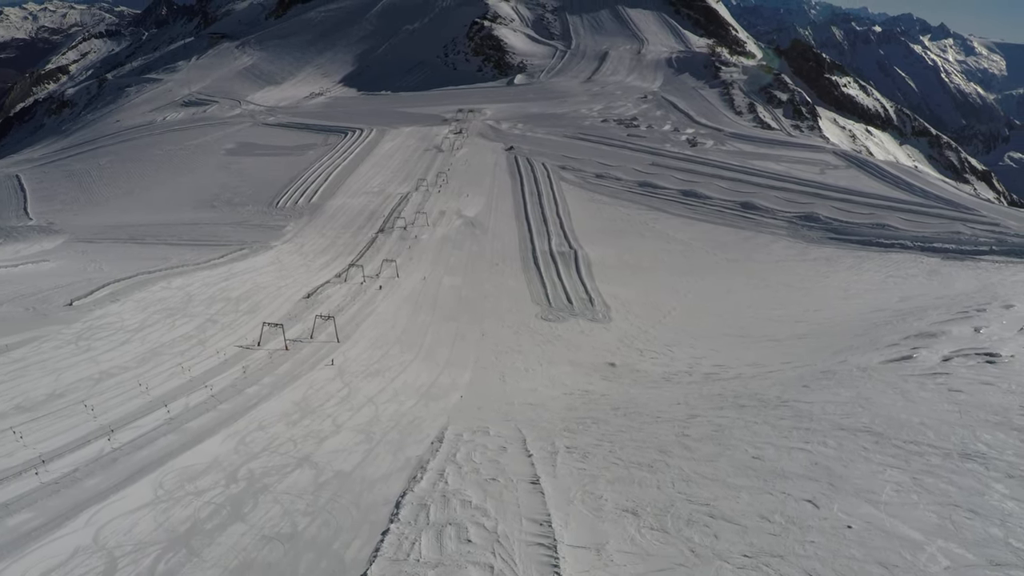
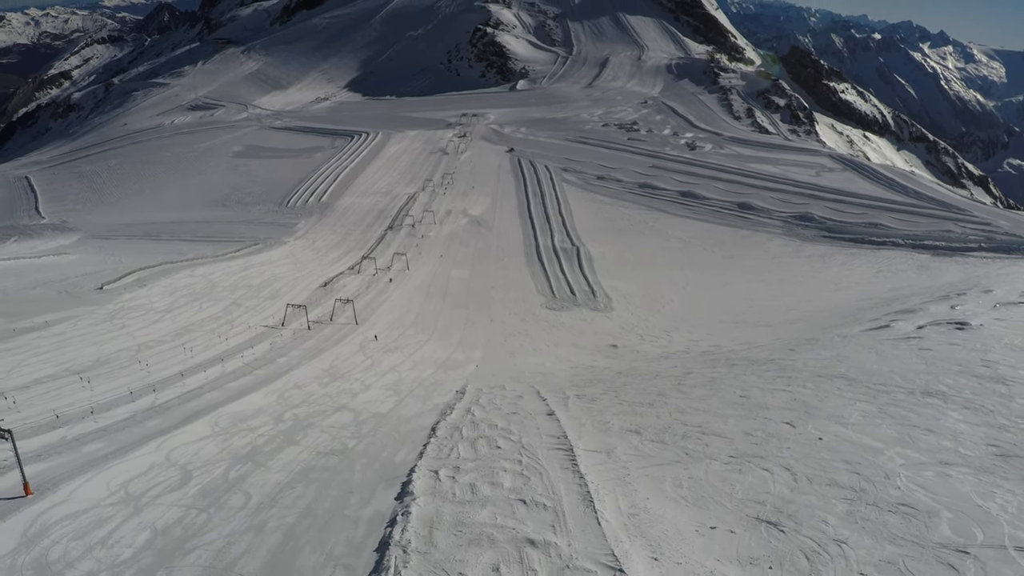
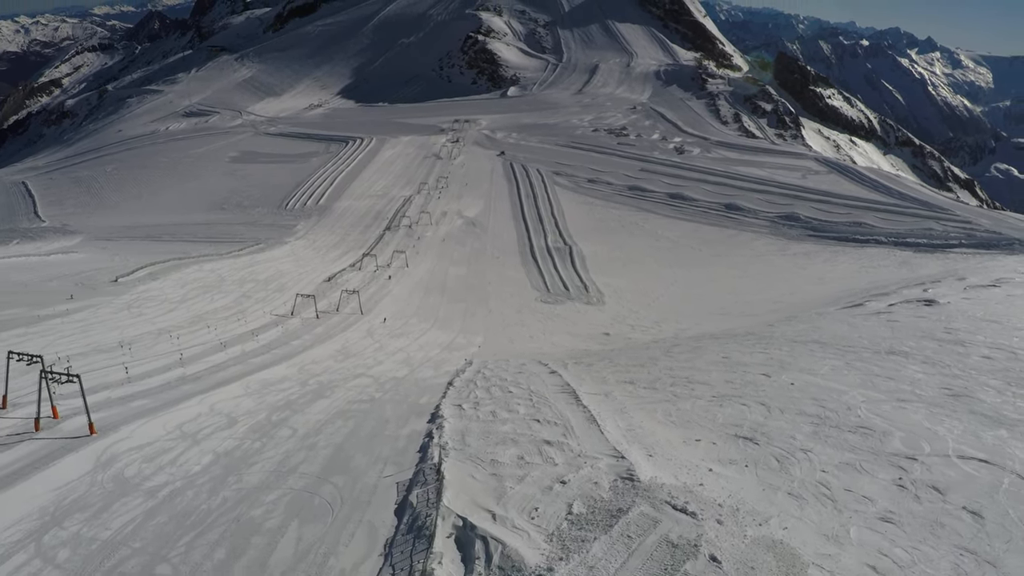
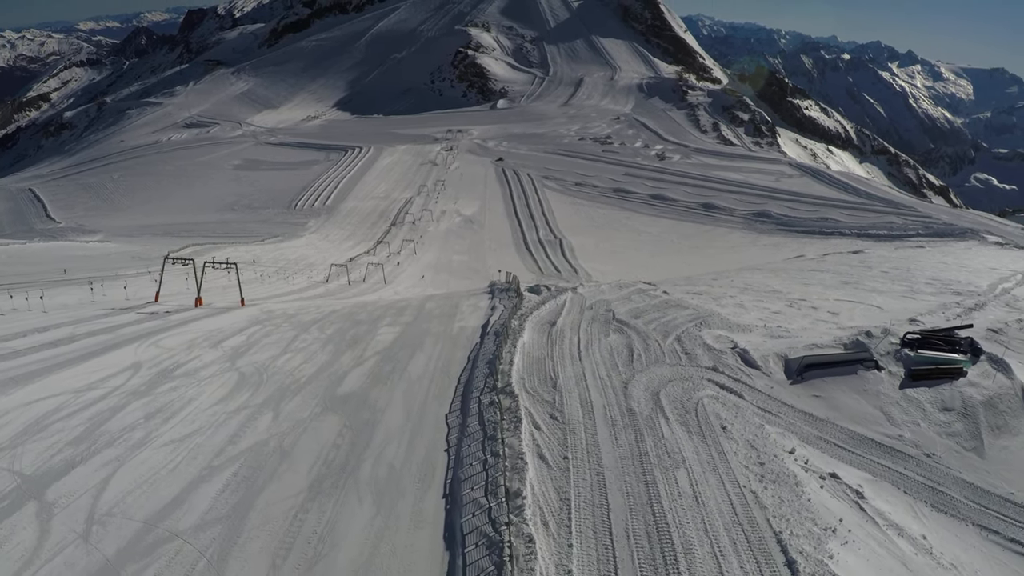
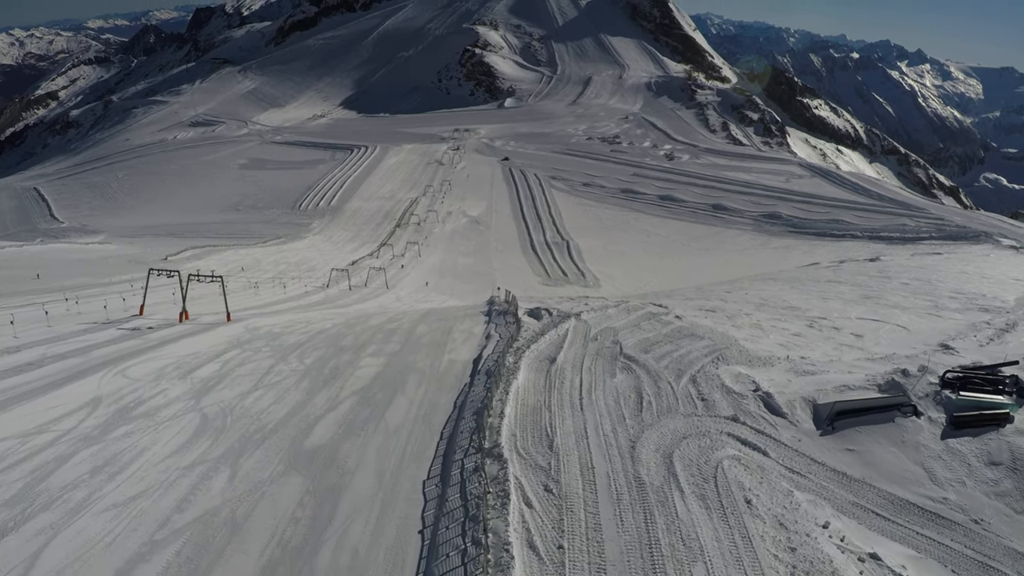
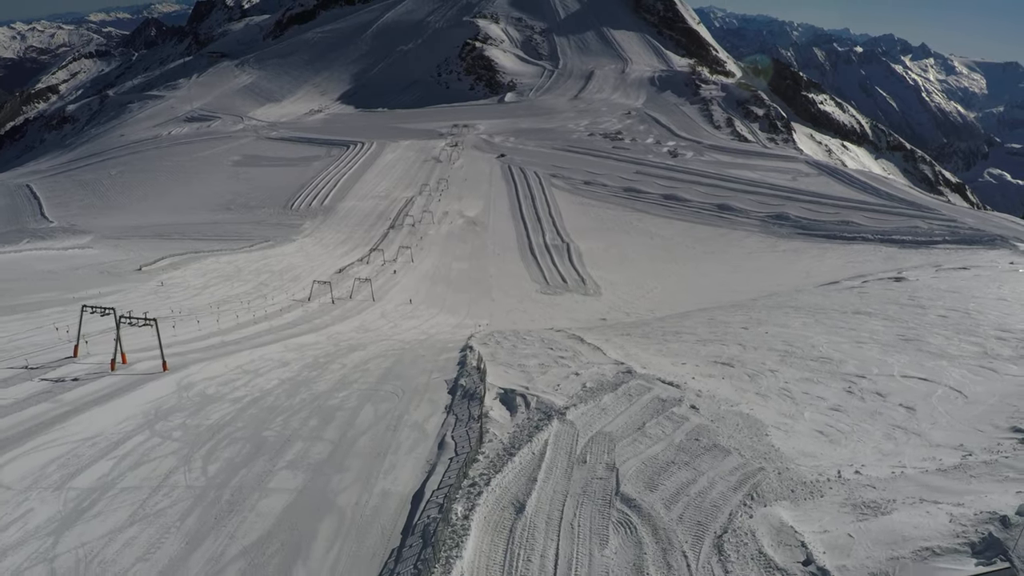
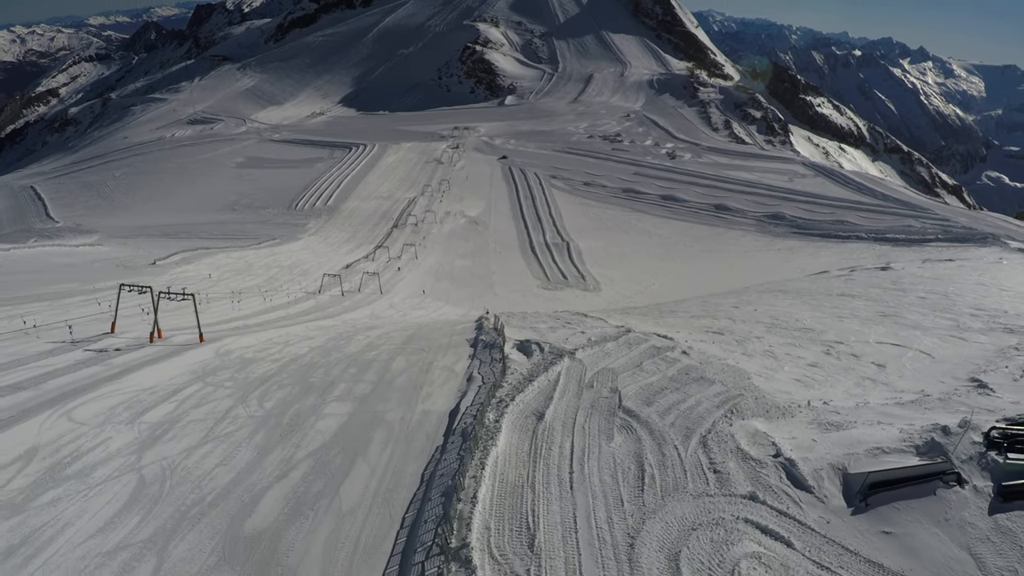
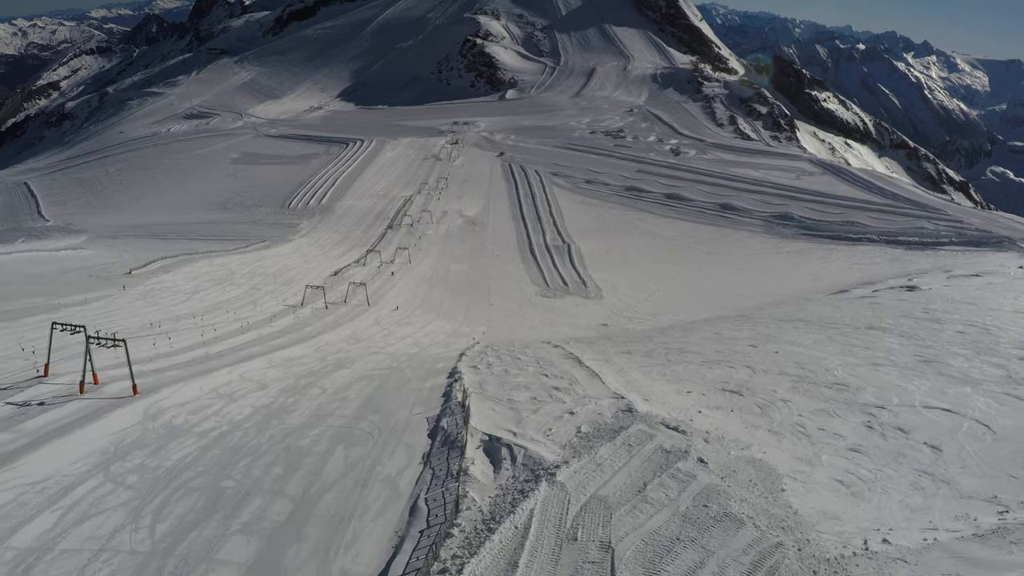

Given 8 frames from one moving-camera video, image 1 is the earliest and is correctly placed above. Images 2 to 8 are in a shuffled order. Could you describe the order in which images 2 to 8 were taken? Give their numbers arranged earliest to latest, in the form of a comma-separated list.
2, 3, 8, 6, 7, 5, 4
